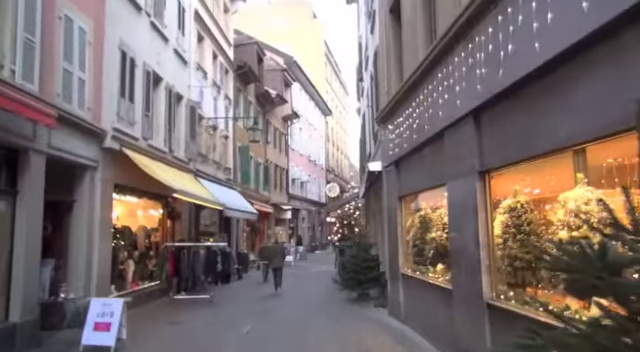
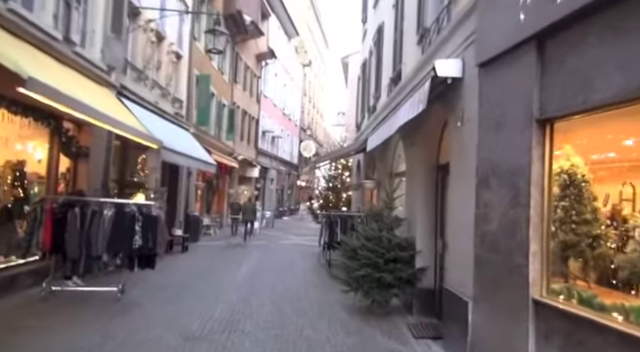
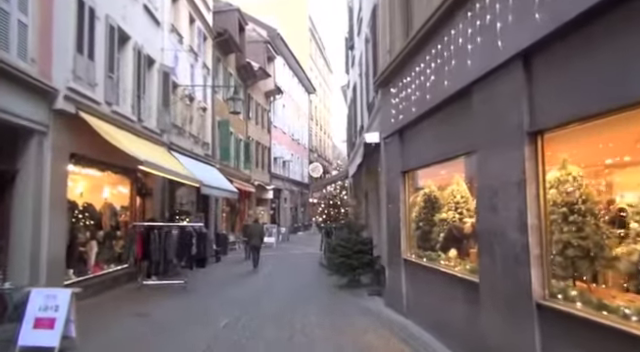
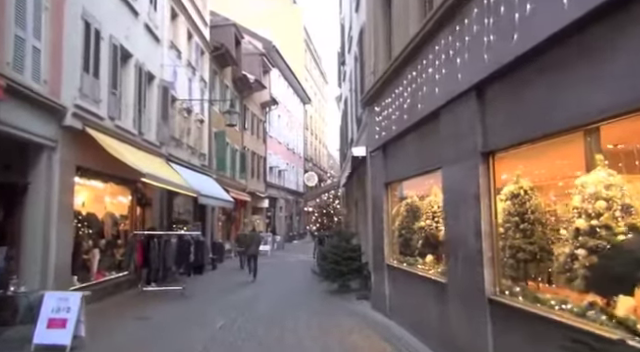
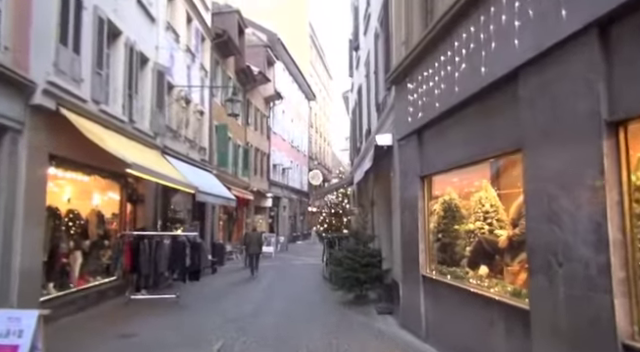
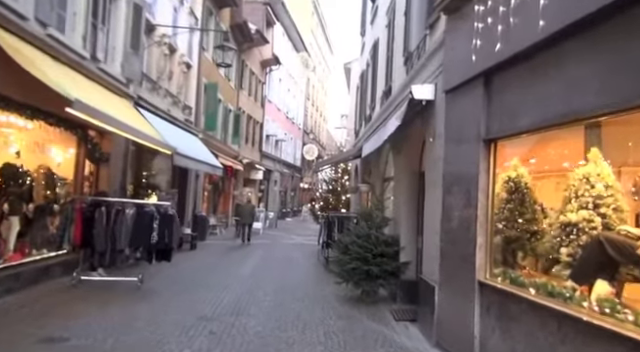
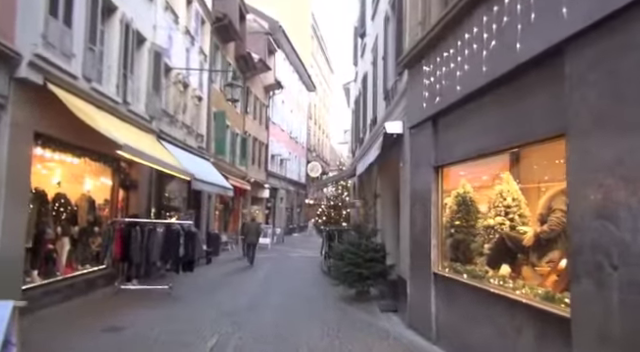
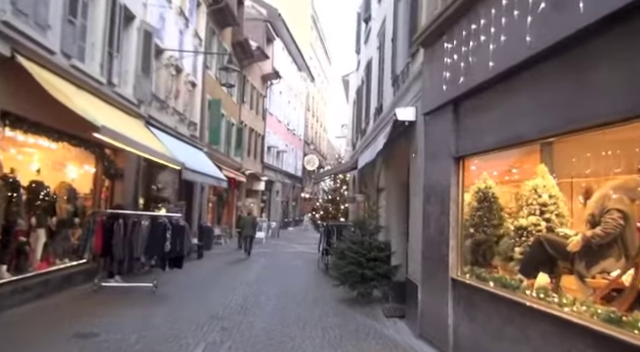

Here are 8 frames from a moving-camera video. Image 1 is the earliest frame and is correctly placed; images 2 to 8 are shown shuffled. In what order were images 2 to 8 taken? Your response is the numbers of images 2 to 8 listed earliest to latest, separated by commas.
4, 3, 5, 7, 8, 6, 2
